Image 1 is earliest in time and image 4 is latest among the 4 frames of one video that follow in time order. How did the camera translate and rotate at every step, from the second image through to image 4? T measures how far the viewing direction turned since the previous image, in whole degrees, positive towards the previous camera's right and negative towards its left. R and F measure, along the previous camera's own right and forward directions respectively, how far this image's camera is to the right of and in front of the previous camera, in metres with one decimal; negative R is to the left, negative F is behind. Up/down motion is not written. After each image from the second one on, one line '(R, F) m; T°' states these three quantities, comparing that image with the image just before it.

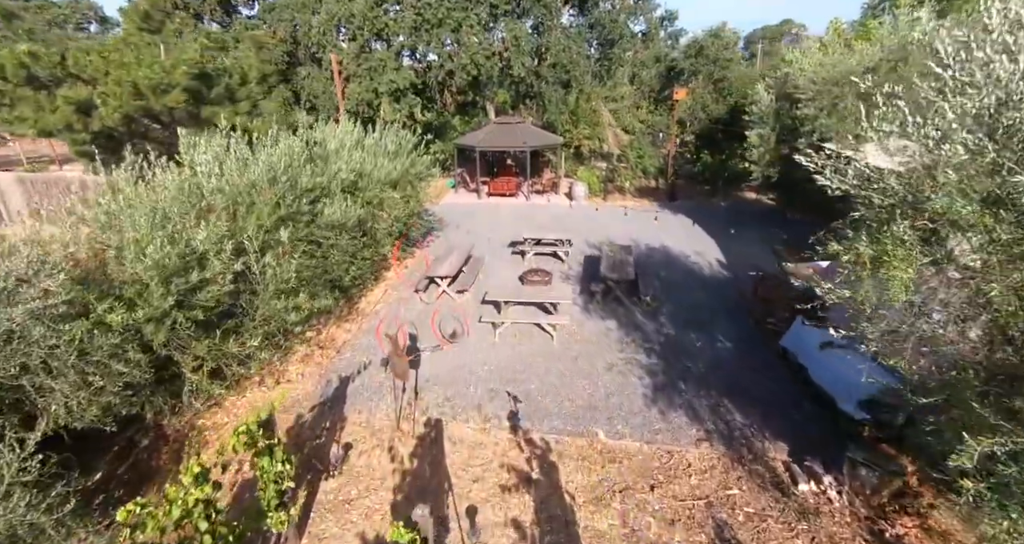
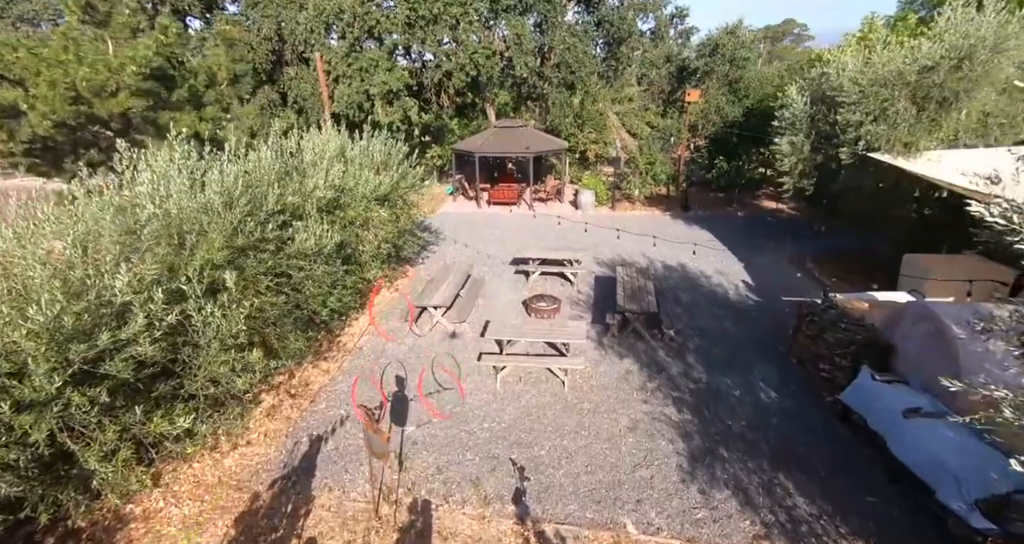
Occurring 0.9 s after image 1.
(-0.1, +1.3) m; 0°
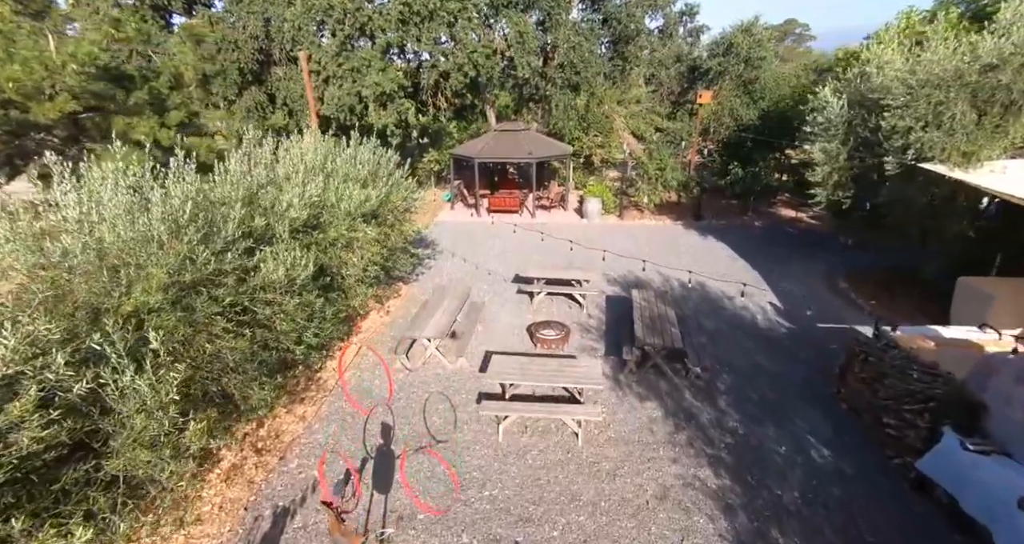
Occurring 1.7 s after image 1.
(-0.1, +1.1) m; 0°
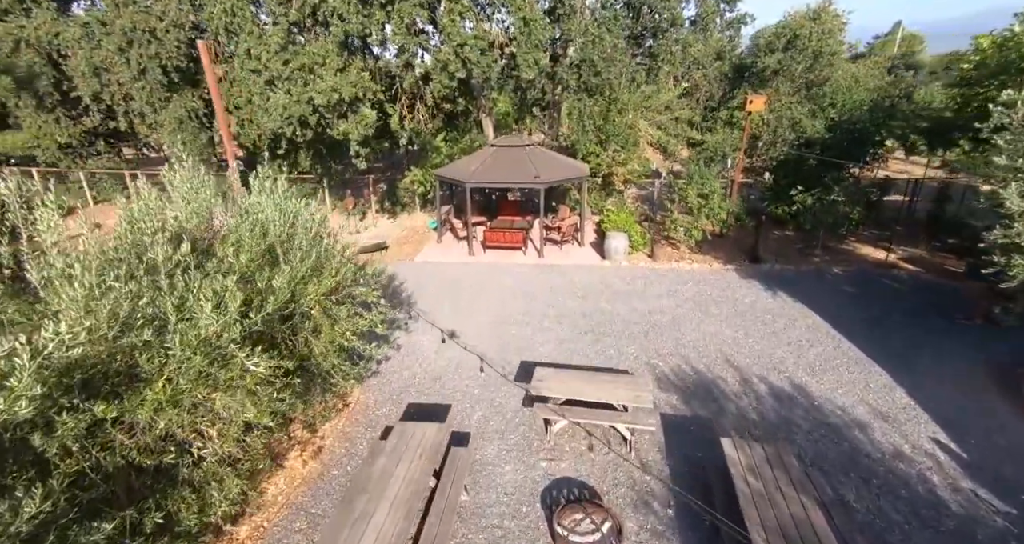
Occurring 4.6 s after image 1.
(-0.1, +4.1) m; 0°
